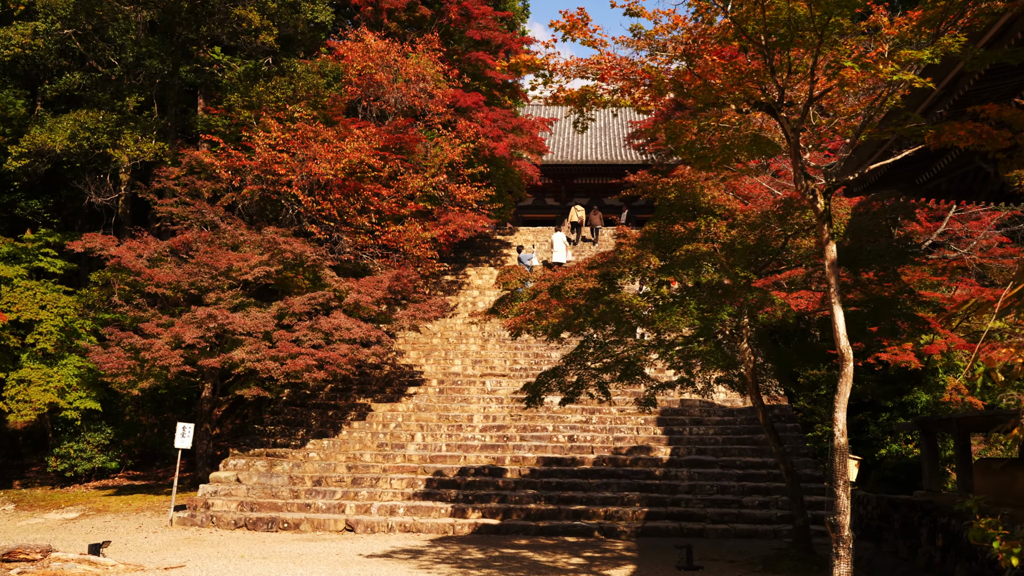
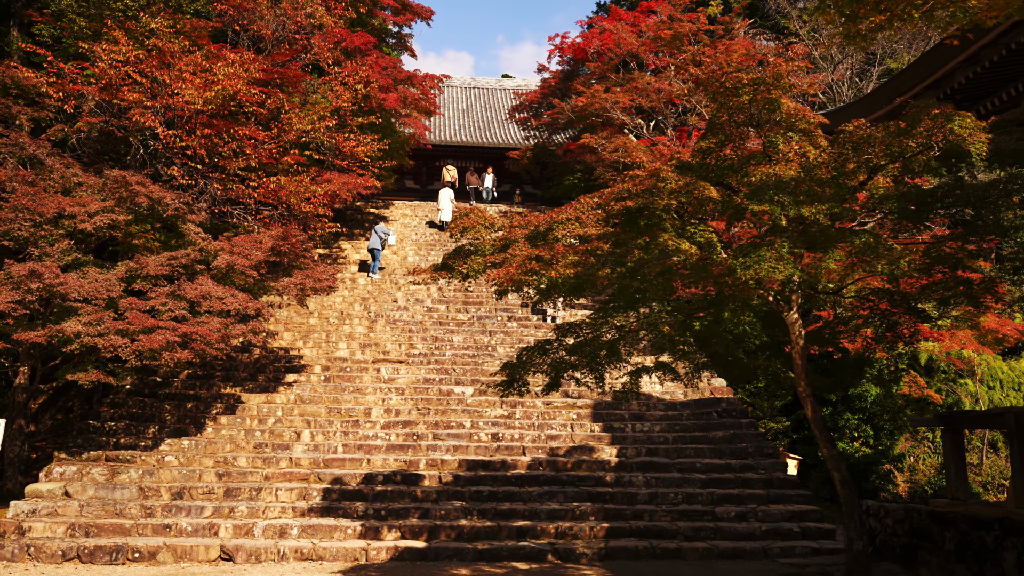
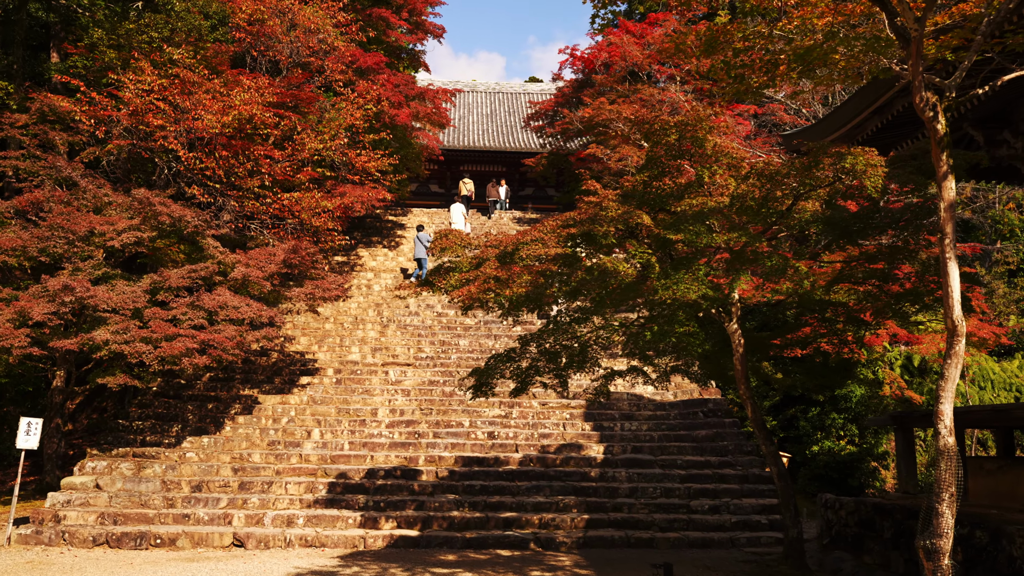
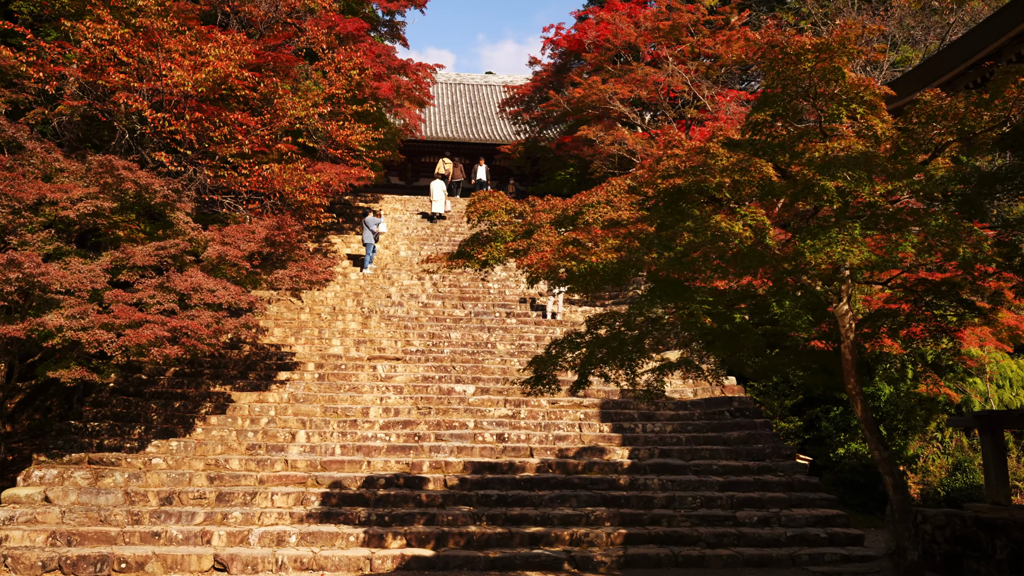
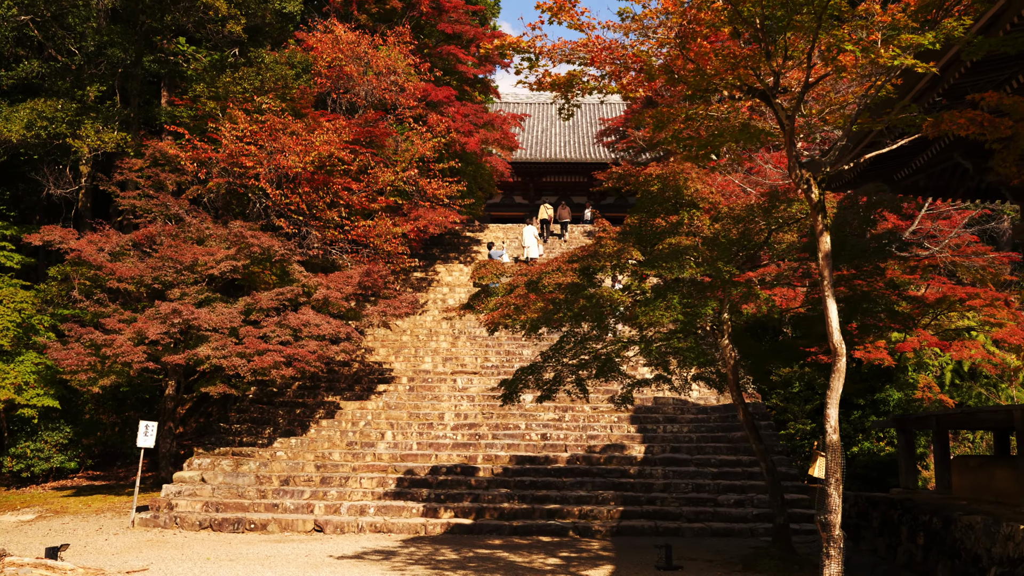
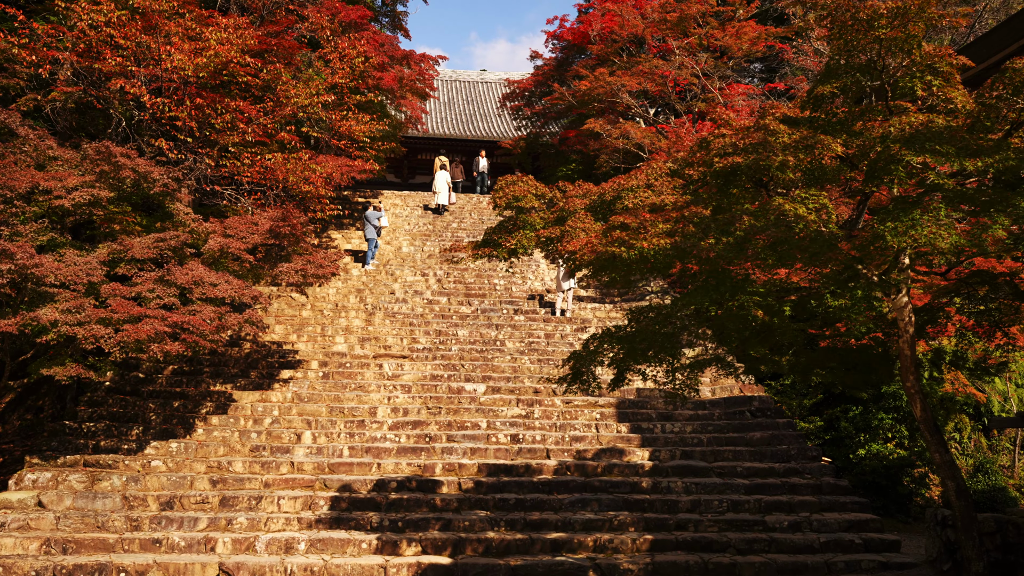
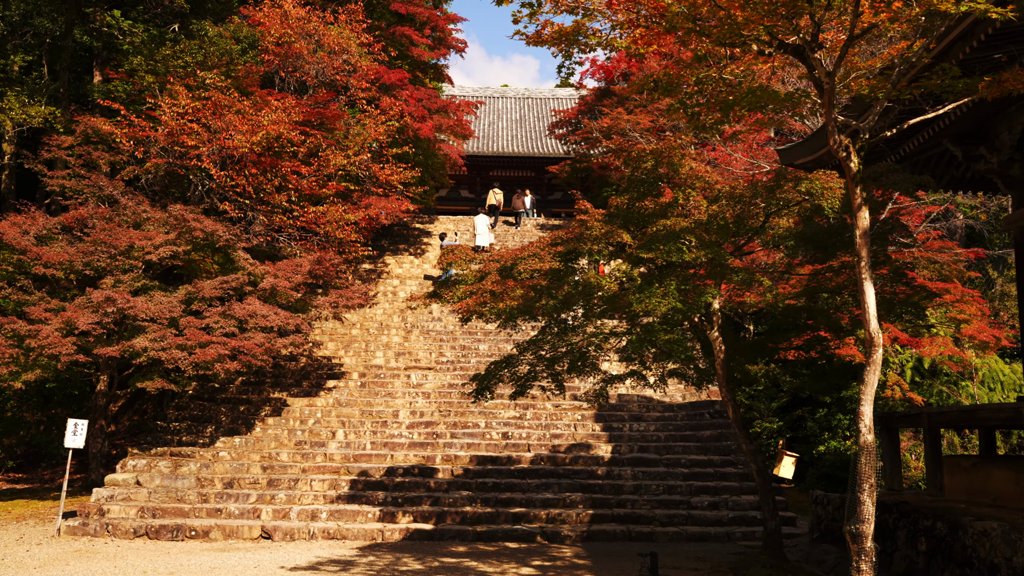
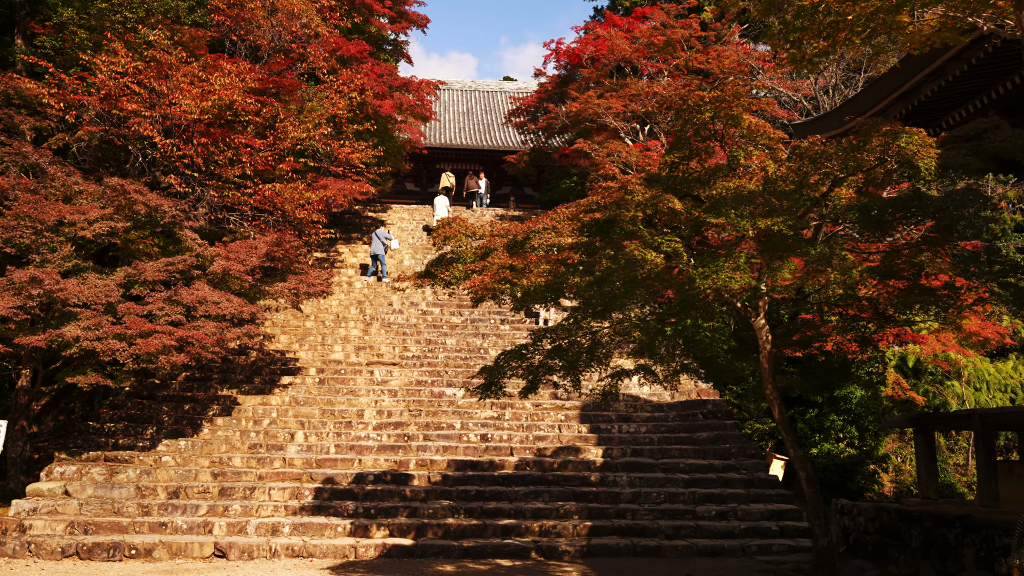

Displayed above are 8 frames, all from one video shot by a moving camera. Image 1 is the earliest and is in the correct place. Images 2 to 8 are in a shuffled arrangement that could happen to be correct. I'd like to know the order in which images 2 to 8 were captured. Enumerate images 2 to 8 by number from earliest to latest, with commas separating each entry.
5, 7, 3, 8, 2, 4, 6
